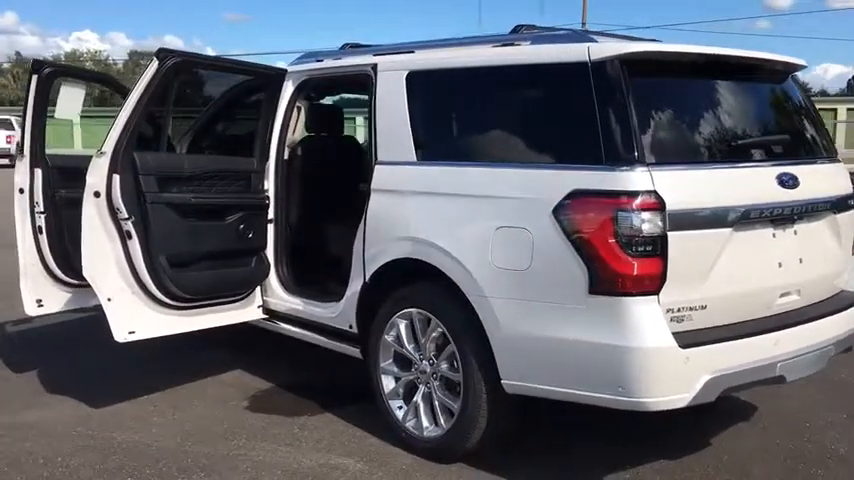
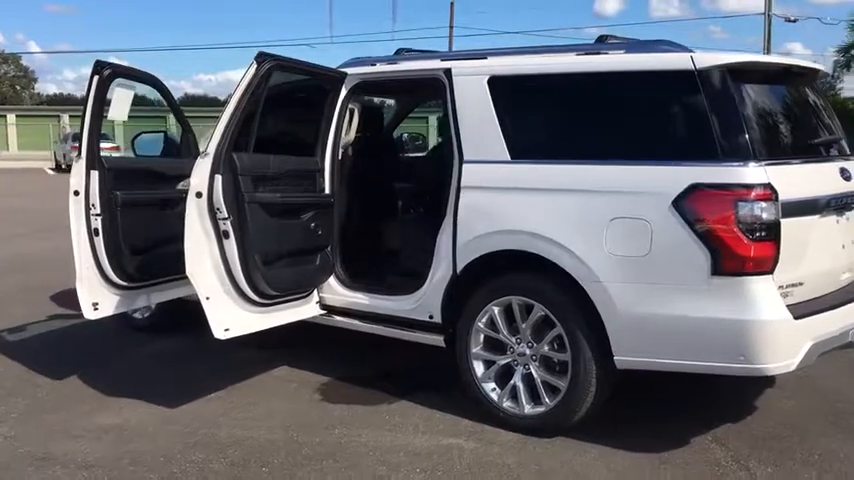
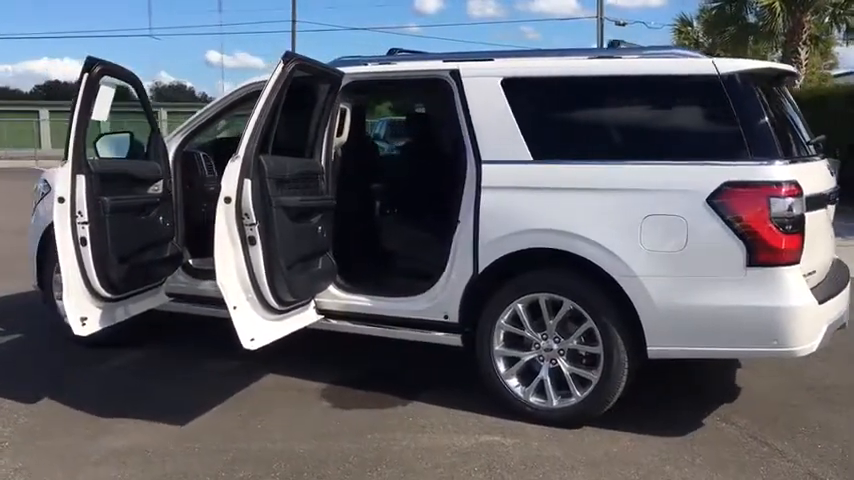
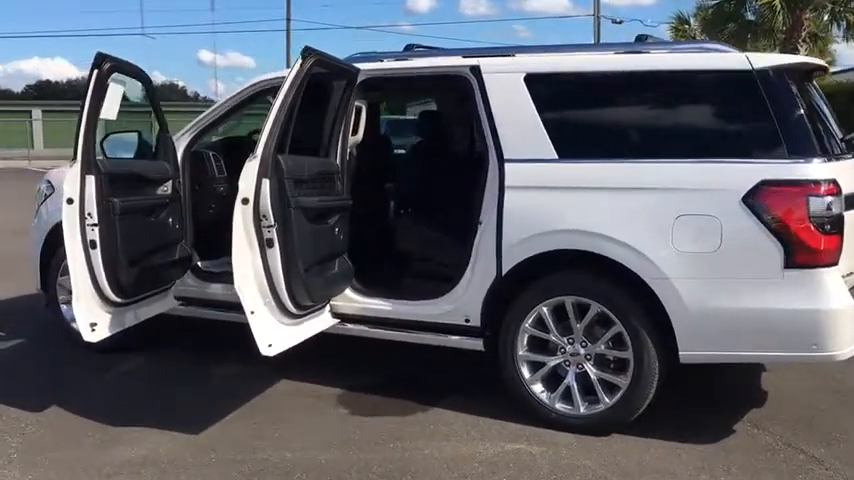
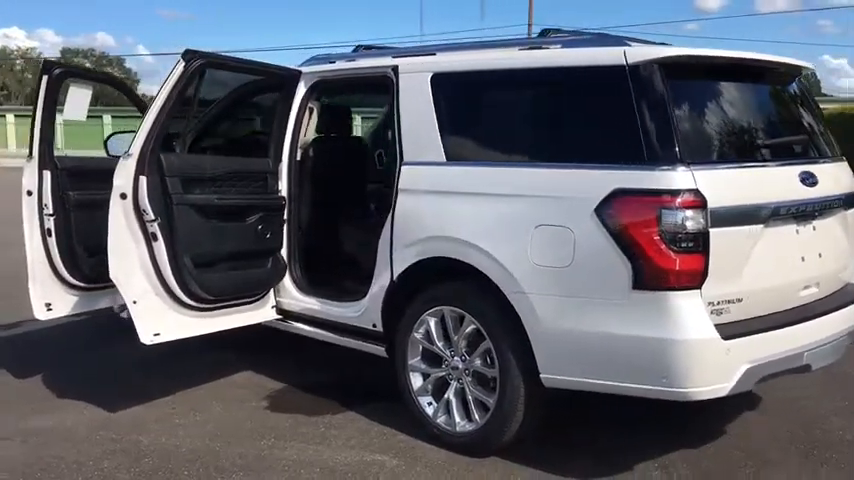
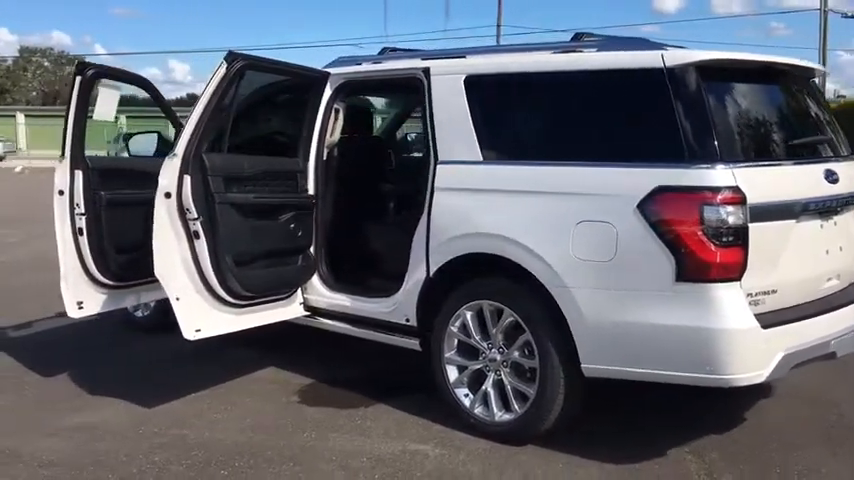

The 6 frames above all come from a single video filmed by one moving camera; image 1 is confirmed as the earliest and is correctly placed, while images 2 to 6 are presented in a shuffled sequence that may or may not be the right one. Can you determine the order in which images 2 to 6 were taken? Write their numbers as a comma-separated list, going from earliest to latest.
5, 6, 2, 3, 4
